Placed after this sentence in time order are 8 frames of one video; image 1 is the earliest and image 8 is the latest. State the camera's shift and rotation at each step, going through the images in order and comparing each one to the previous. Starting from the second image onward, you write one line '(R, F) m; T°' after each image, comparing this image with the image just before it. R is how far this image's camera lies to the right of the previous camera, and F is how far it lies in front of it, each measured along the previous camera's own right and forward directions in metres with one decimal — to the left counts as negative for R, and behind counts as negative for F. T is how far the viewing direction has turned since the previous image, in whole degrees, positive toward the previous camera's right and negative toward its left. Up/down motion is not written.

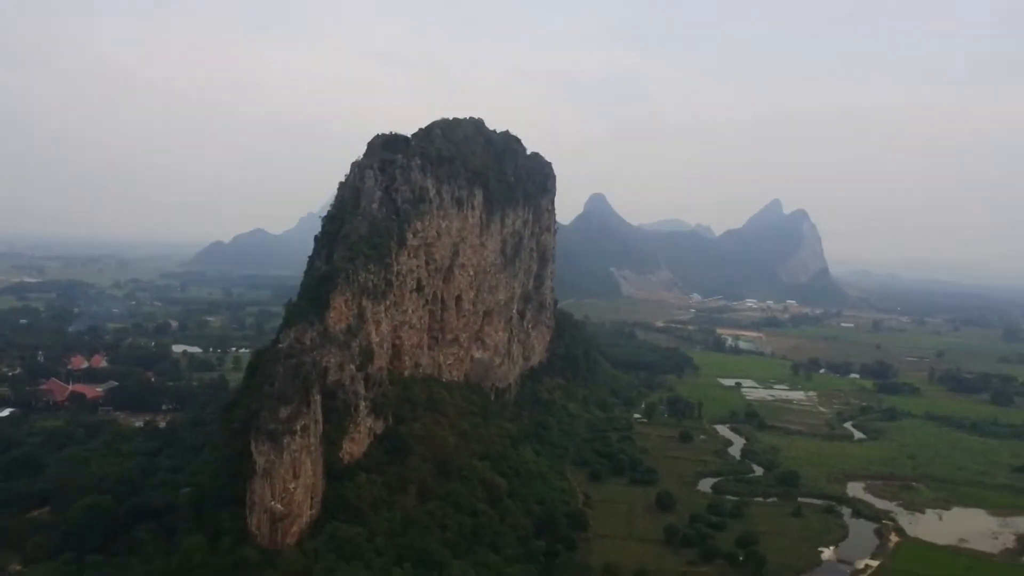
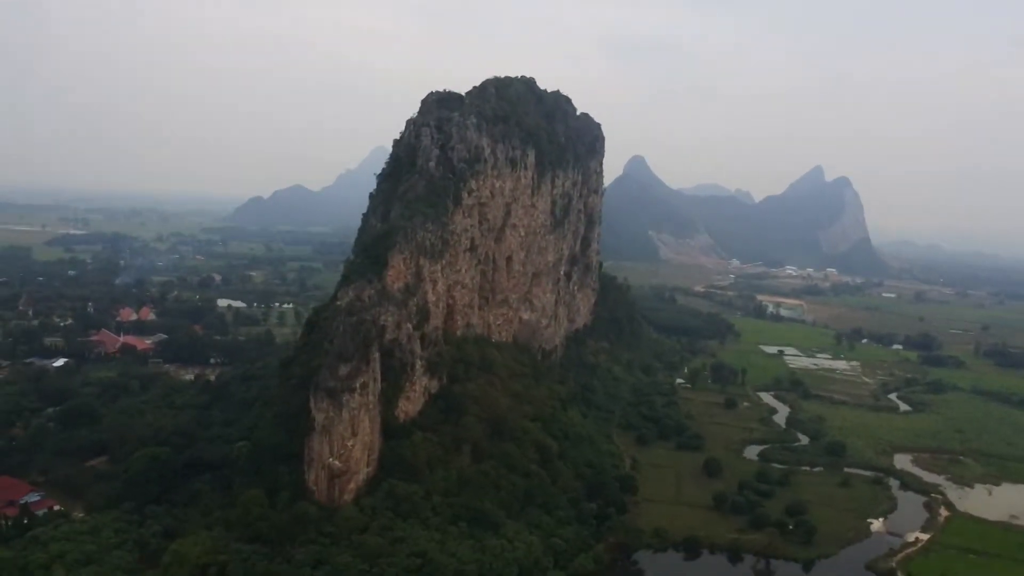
(-0.9, +0.3) m; -2°
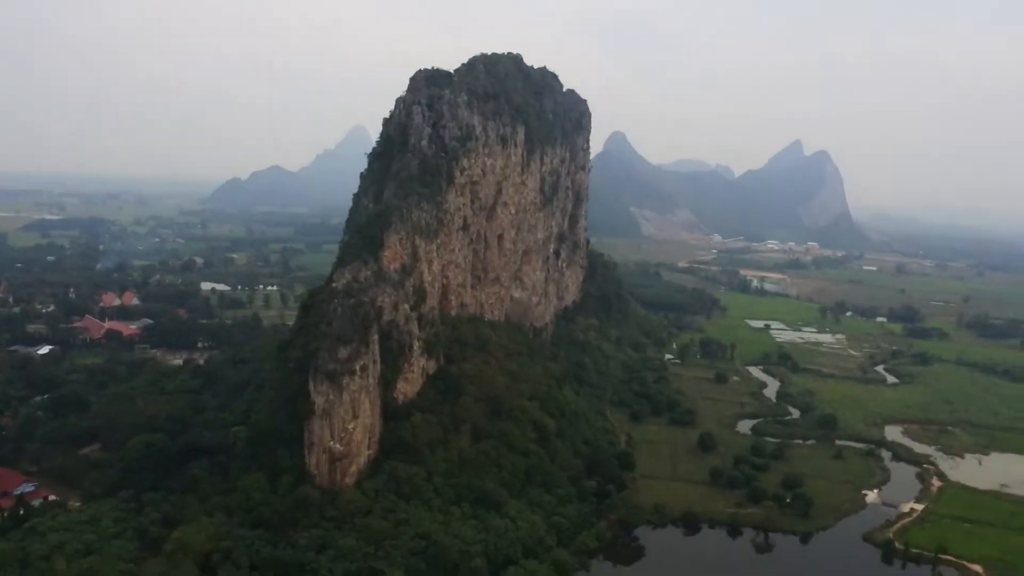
(-0.6, +0.2) m; +1°
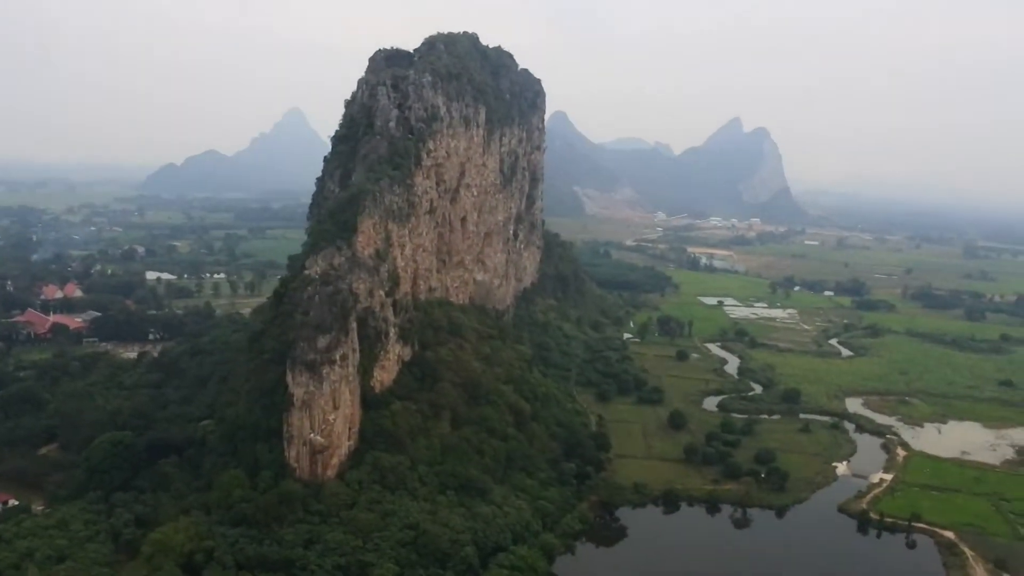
(-1.2, +0.4) m; +4°
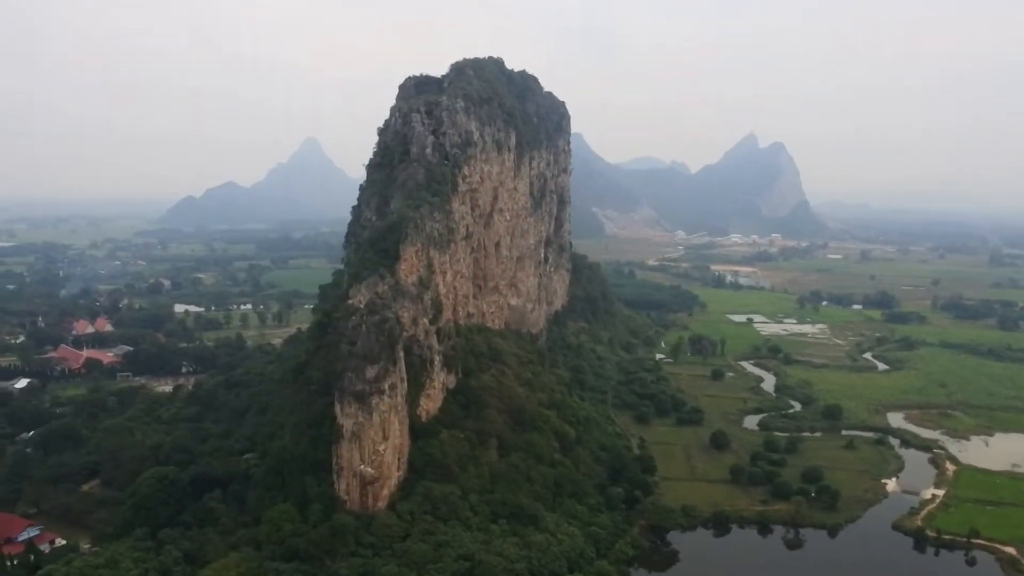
(-1.0, +0.2) m; -1°
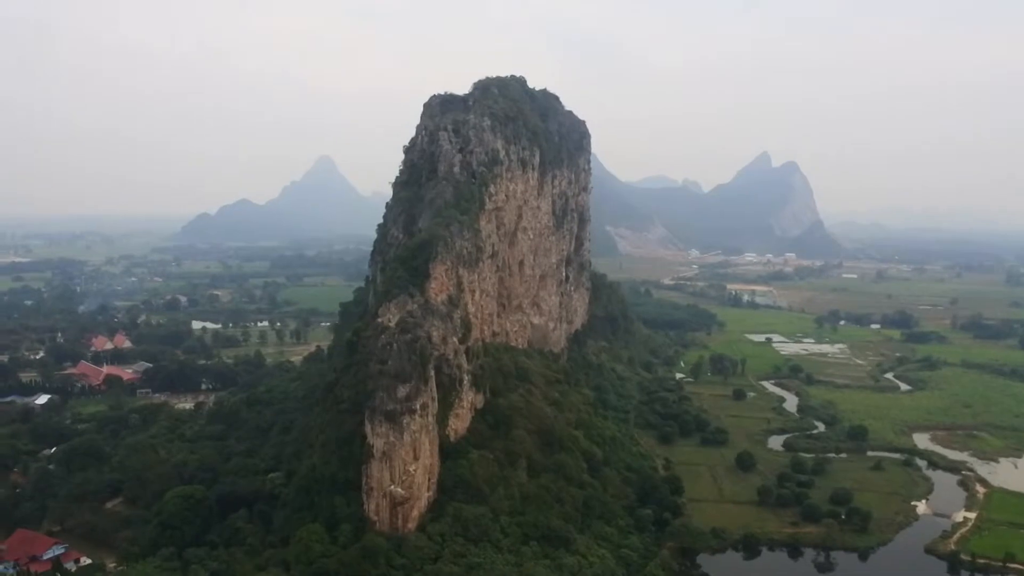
(-0.7, +0.1) m; -1°
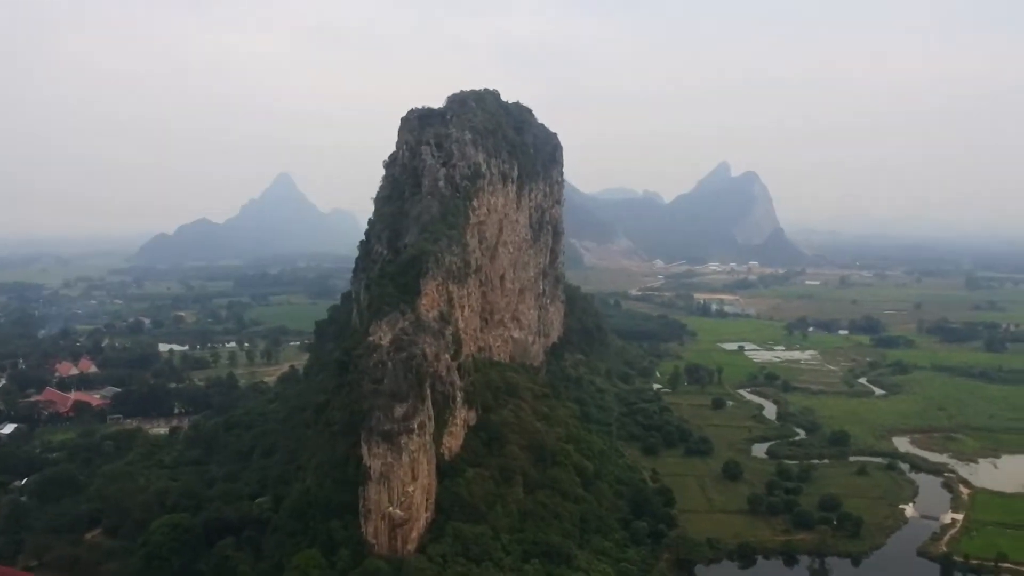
(-1.0, +0.3) m; +3°
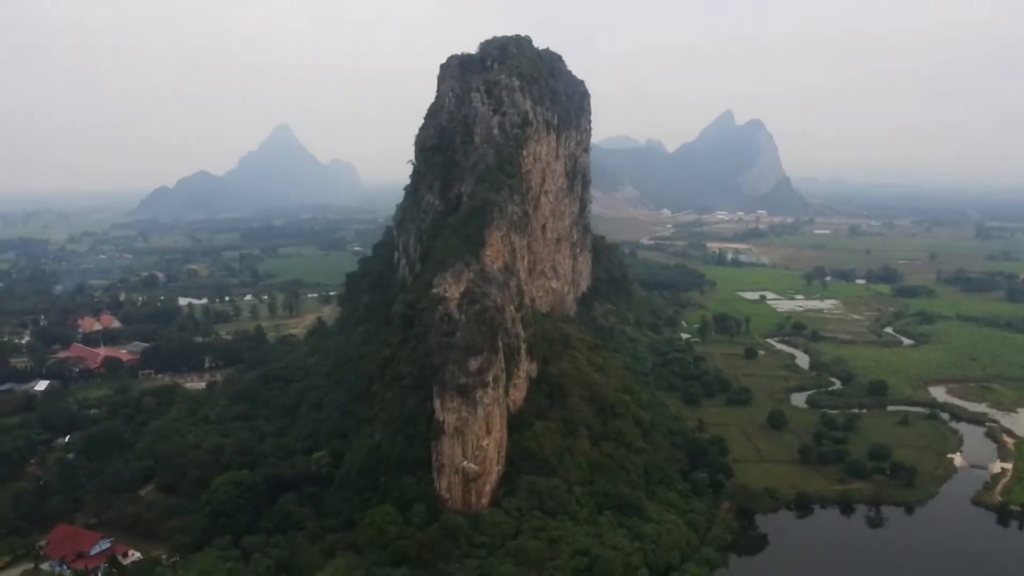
(-2.2, +0.5) m; 0°
